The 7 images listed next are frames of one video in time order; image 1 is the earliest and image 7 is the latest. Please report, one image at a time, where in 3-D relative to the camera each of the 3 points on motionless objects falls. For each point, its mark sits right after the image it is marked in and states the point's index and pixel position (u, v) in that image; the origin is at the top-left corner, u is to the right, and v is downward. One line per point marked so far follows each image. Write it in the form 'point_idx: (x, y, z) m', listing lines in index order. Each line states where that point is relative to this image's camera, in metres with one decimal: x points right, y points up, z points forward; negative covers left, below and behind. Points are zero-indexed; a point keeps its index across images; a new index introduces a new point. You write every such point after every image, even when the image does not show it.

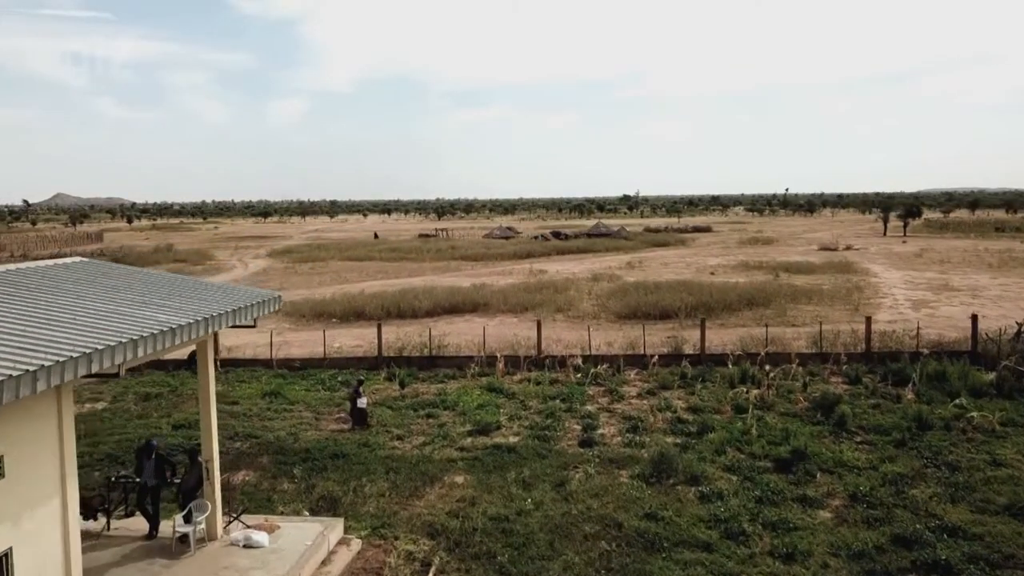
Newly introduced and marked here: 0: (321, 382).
0: (-2.0, -1.0, +14.1) m
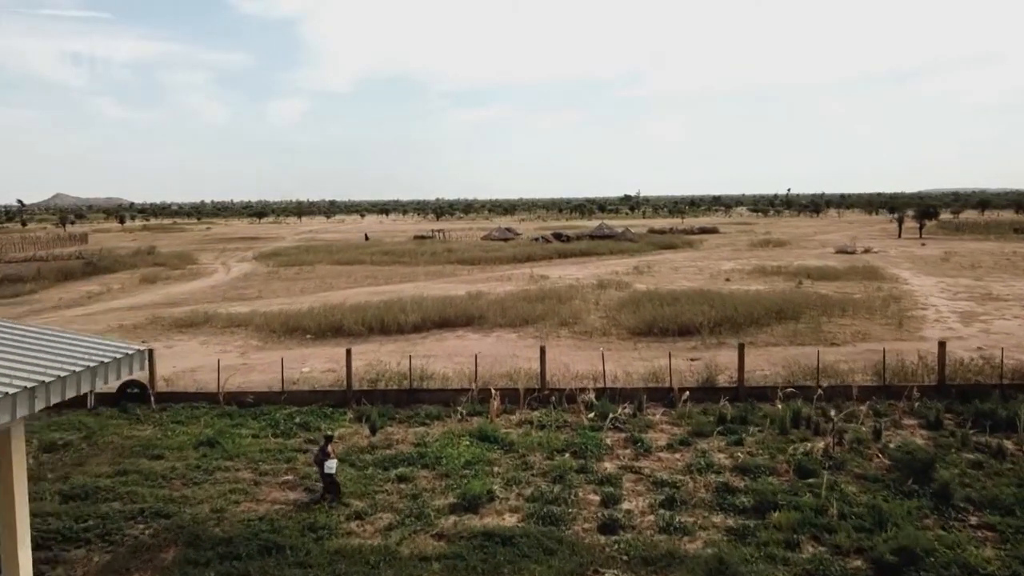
0: (-2.0, -1.2, +11.5) m
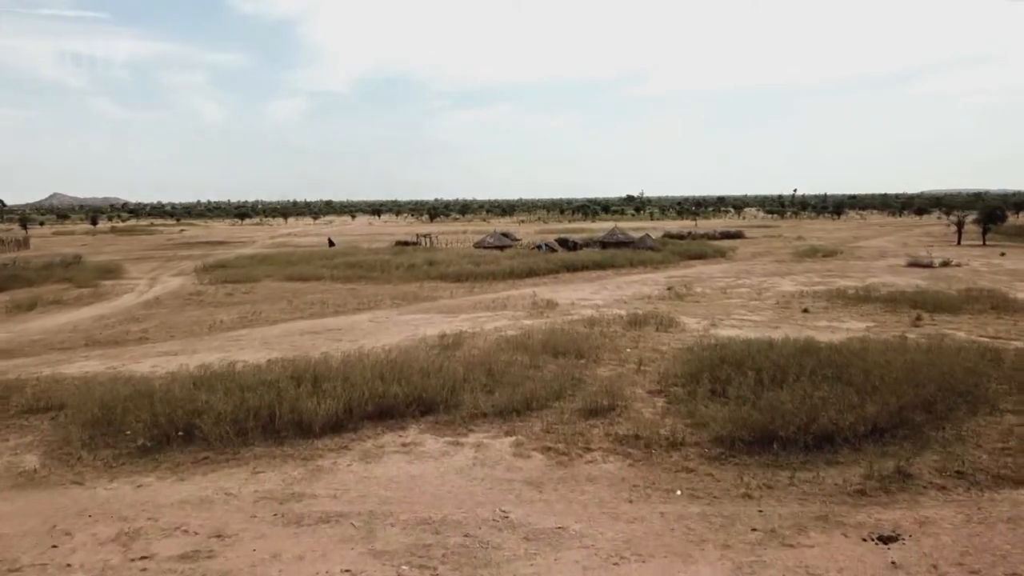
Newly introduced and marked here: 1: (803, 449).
0: (-2.1, -1.7, +2.7) m
1: (+2.2, -1.2, +10.0) m
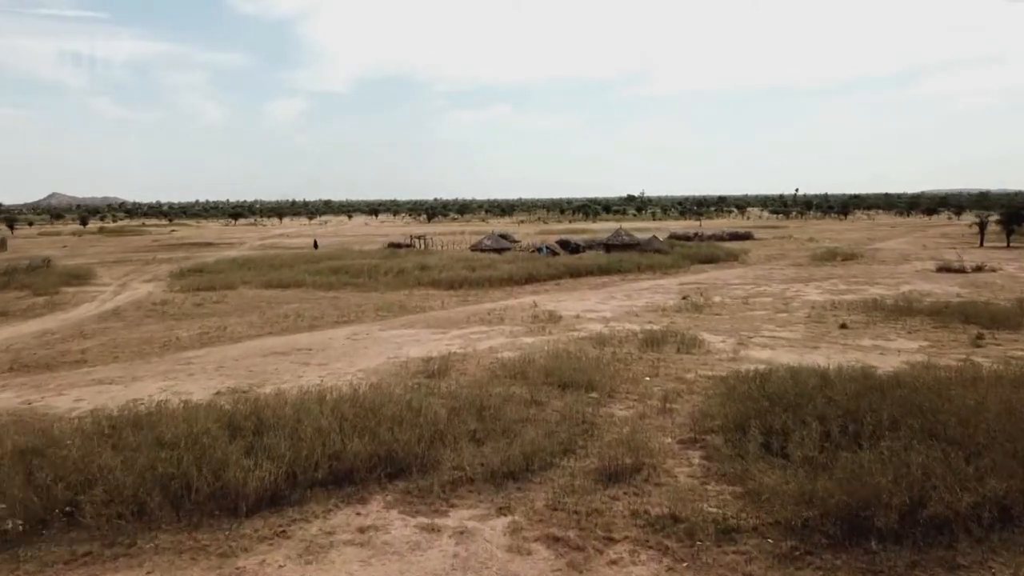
0: (-2.1, -1.9, -0.1) m
1: (+2.1, -1.4, +7.2) m
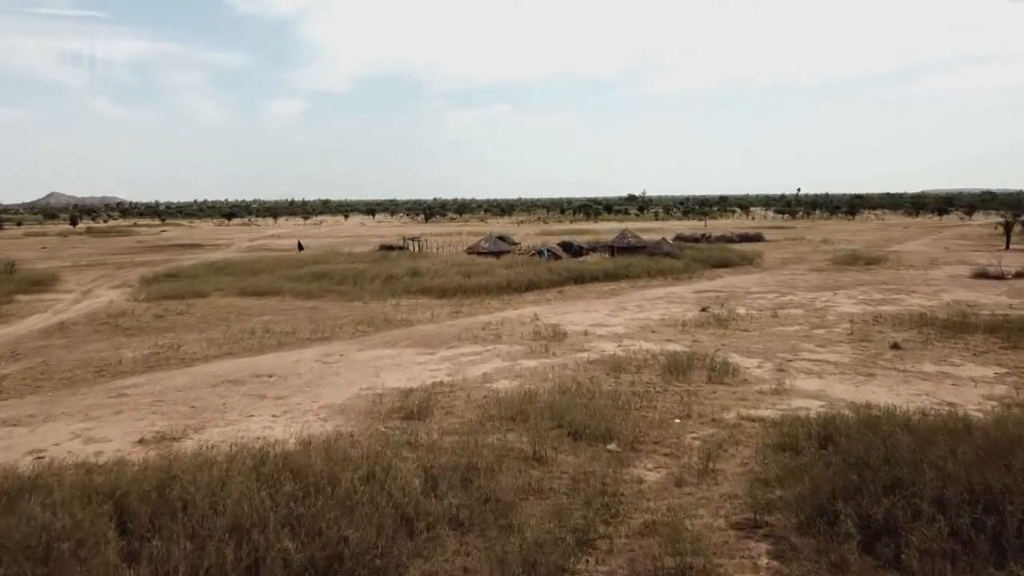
0: (-2.1, -2.1, -2.9) m
1: (+2.1, -1.5, +4.4) m
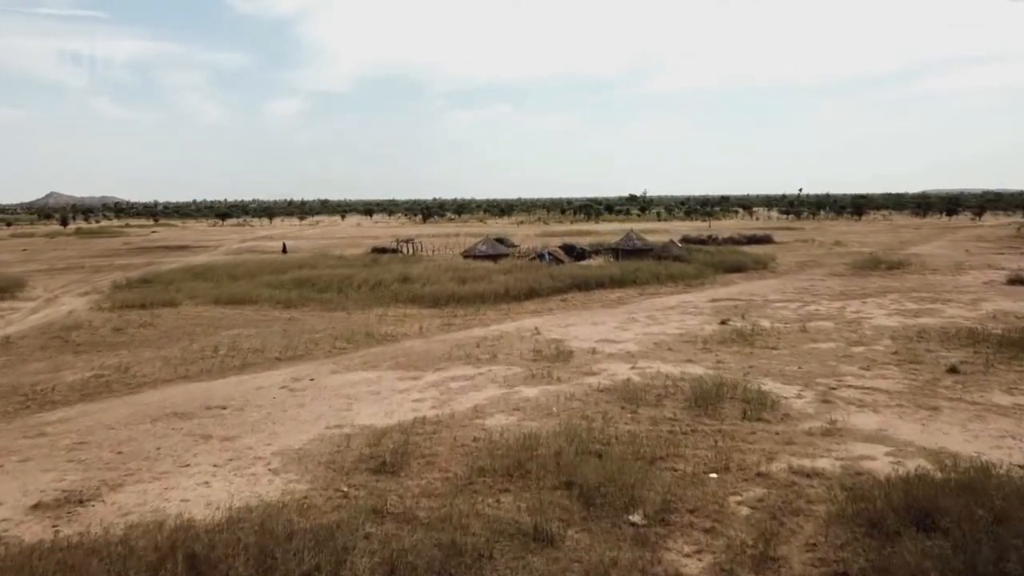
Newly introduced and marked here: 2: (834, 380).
0: (-2.2, -2.2, -5.2) m
1: (+2.1, -1.7, +2.0) m
2: (+3.5, -1.0, +14.7) m
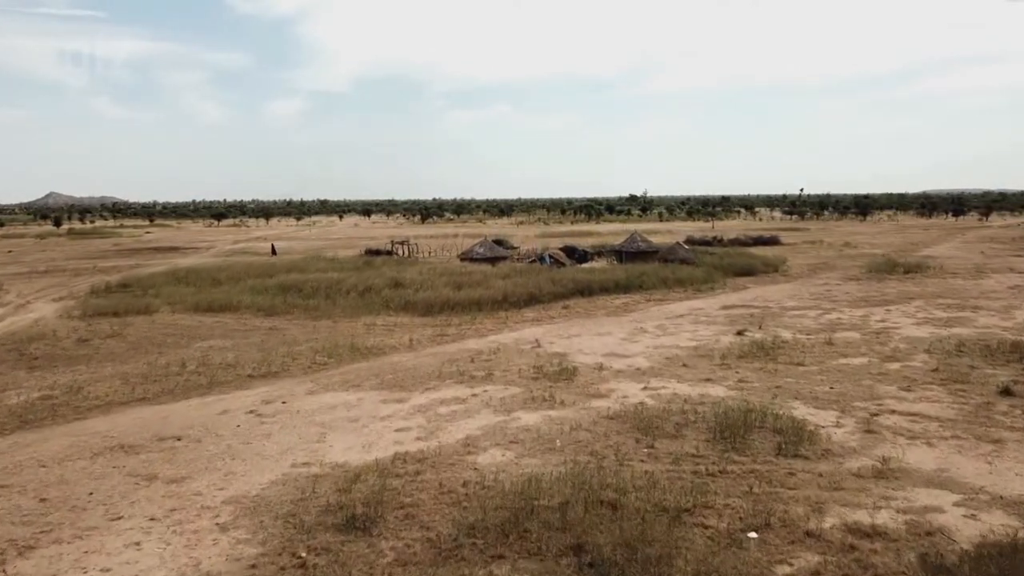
0: (-2.2, -2.4, -6.9) m
1: (+2.1, -1.8, +0.4) m
2: (+3.5, -1.1, +13.0) m
